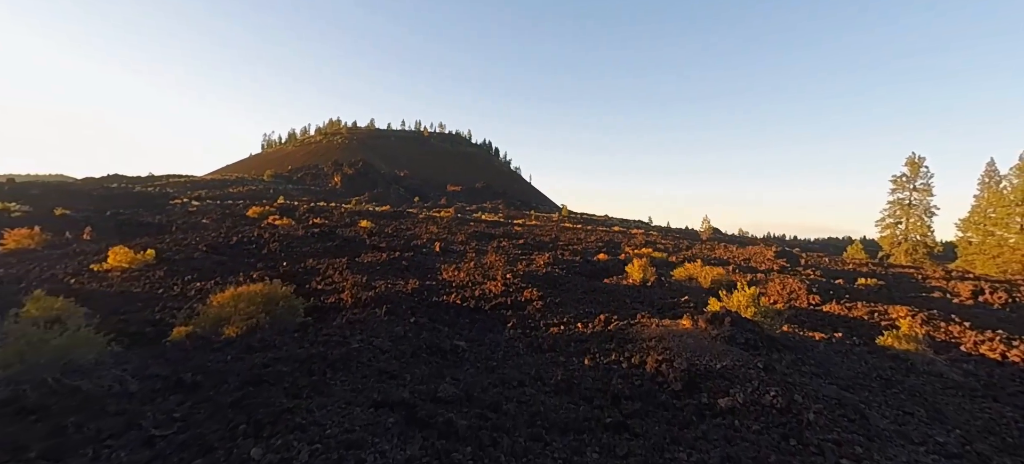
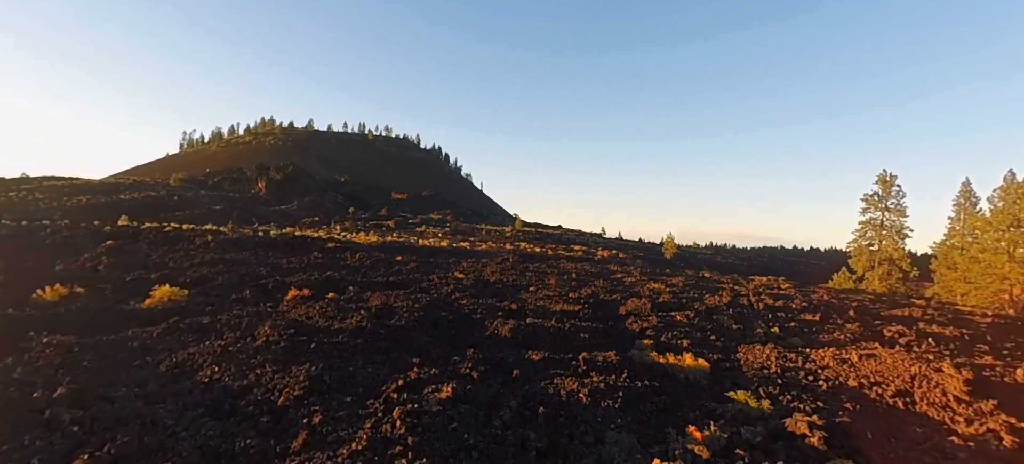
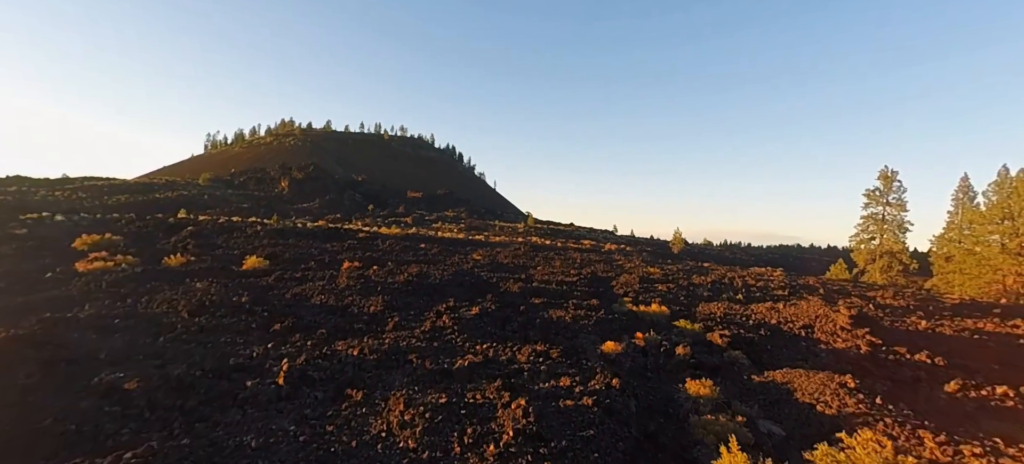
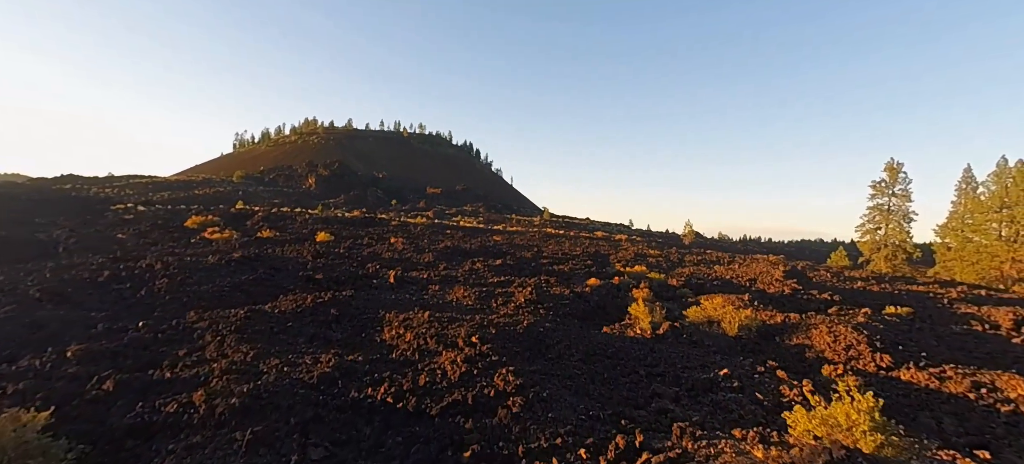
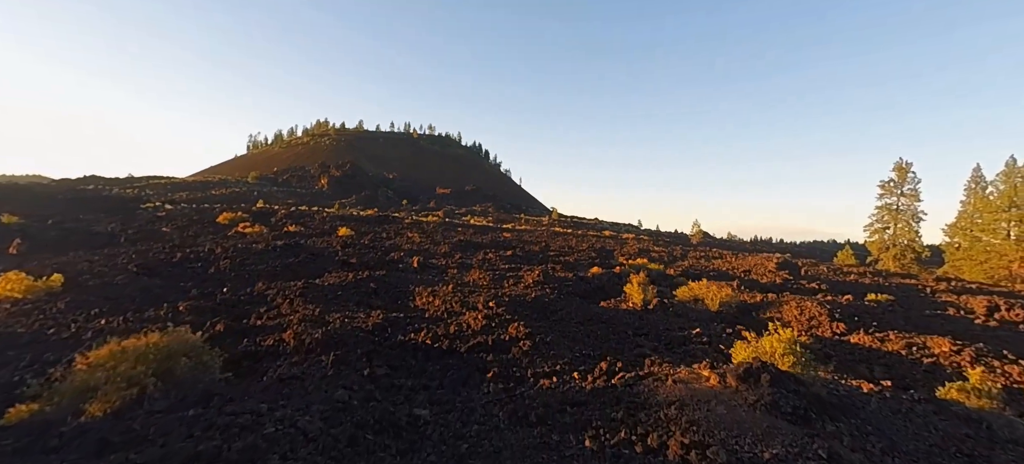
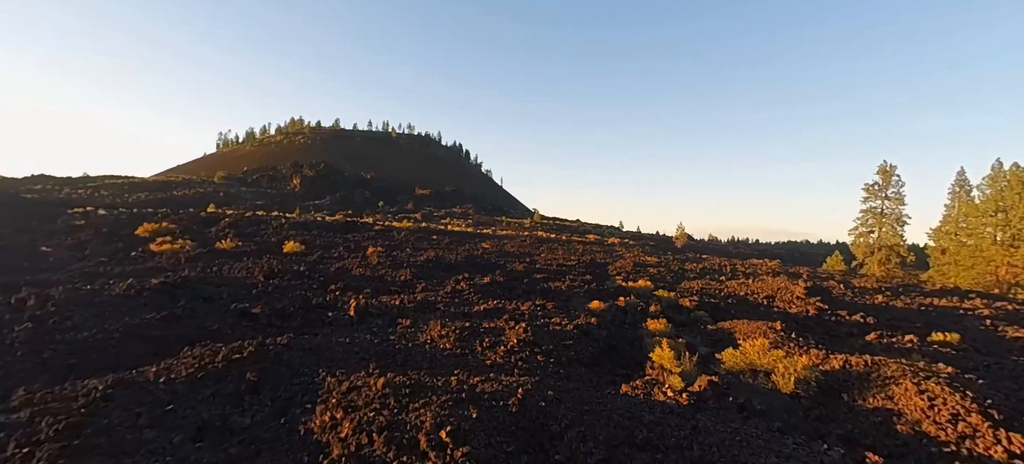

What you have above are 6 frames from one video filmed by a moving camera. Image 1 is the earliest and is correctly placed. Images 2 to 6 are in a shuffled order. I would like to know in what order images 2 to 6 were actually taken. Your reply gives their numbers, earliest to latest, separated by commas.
5, 4, 6, 3, 2
